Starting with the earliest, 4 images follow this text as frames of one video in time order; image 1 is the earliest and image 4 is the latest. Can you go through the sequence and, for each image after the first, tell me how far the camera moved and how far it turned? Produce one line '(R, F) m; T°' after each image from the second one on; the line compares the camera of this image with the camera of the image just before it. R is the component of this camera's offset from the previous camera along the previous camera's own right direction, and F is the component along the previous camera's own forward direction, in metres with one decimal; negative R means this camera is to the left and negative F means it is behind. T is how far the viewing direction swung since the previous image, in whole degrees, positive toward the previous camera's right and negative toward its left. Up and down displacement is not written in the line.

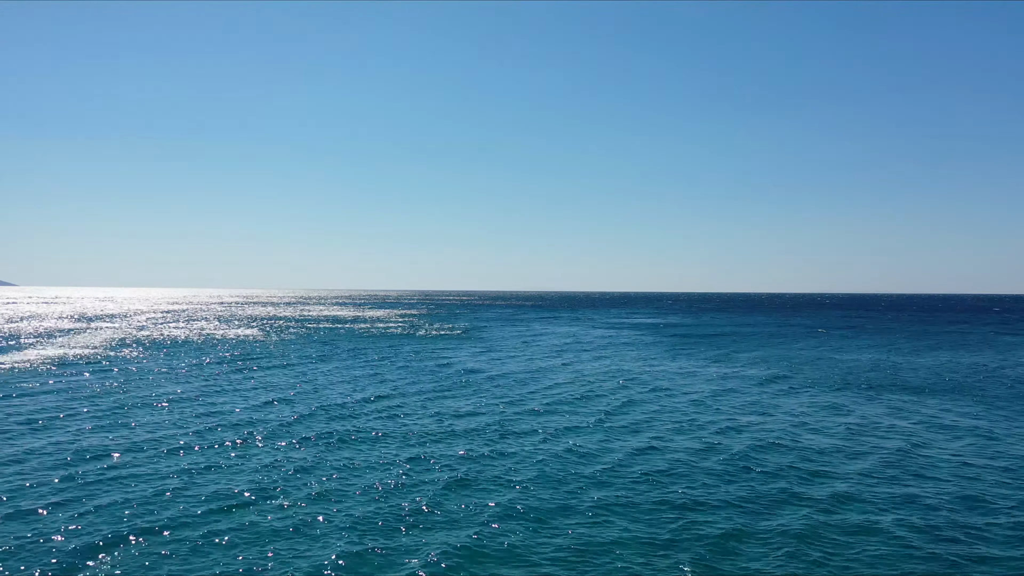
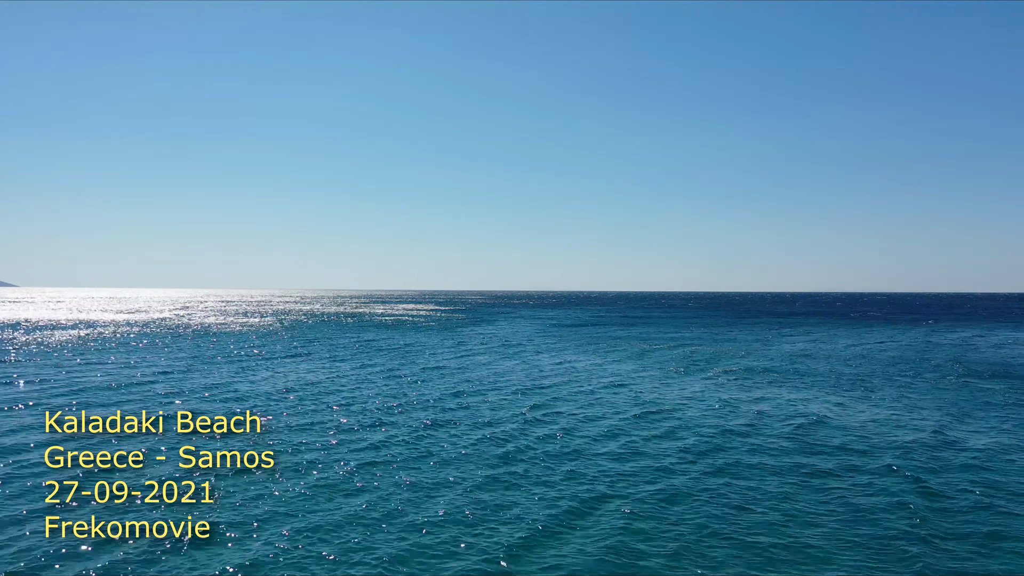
(+2.7, -2.0) m; -2°
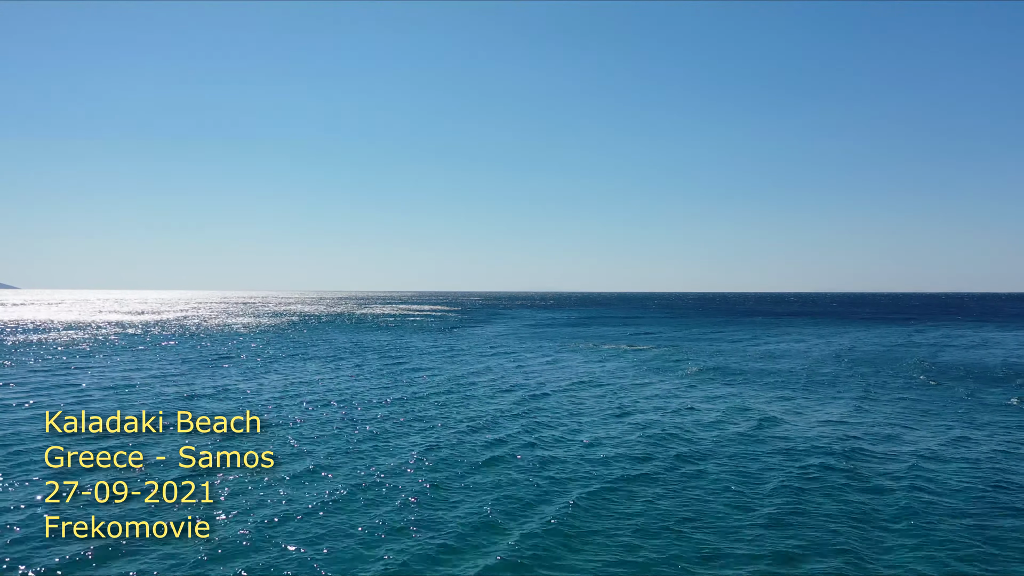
(-0.6, +1.1) m; 0°
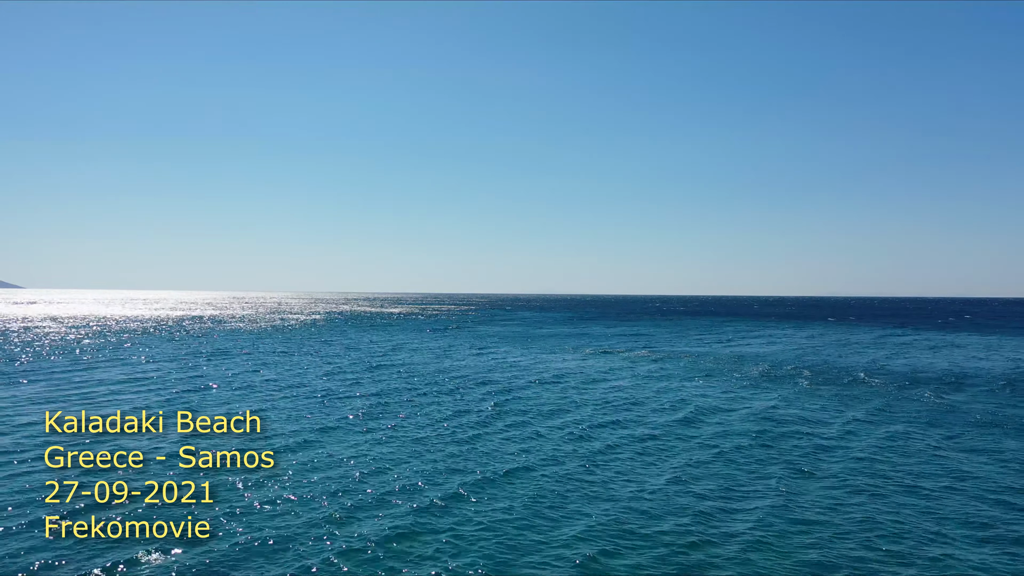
(+0.5, -1.3) m; 0°
